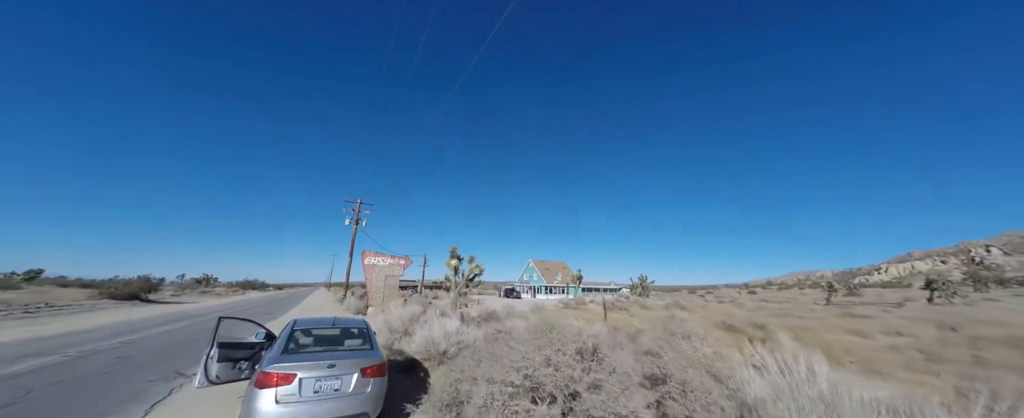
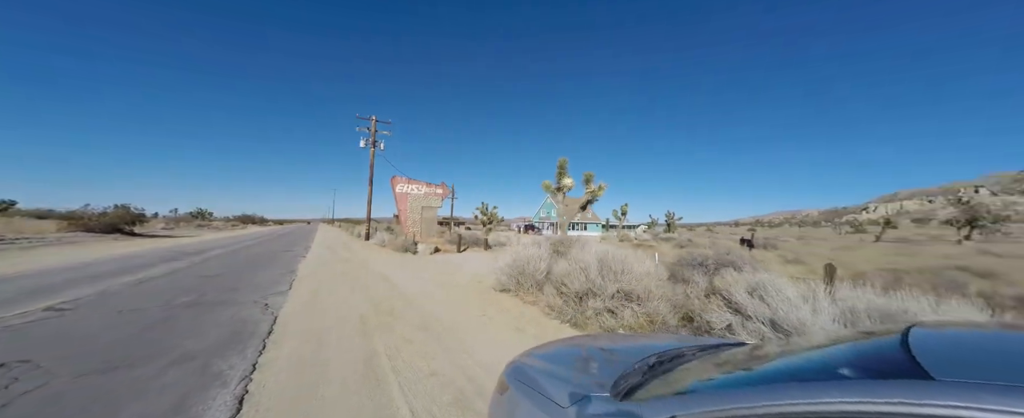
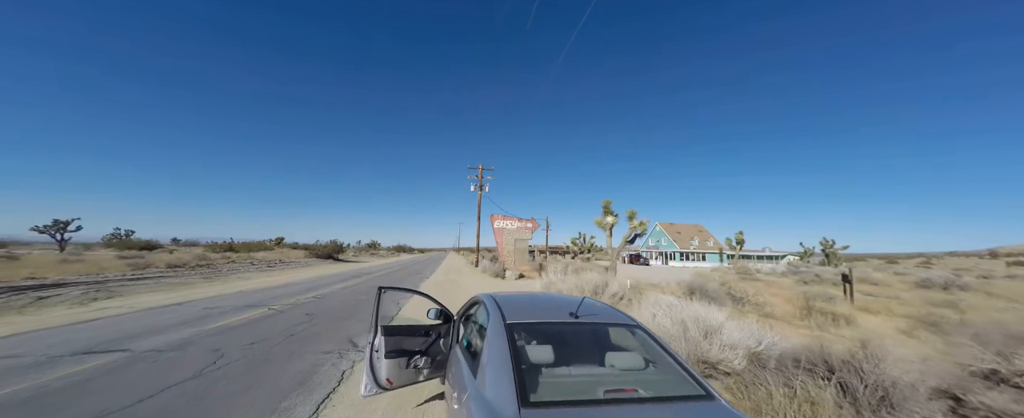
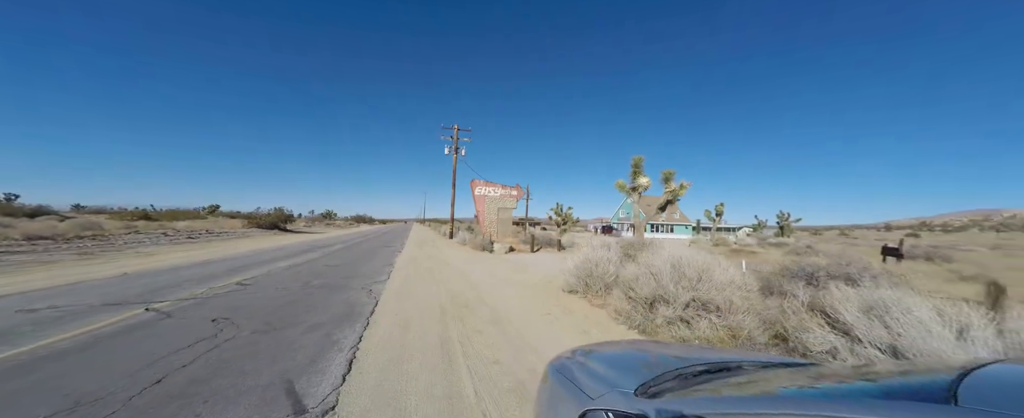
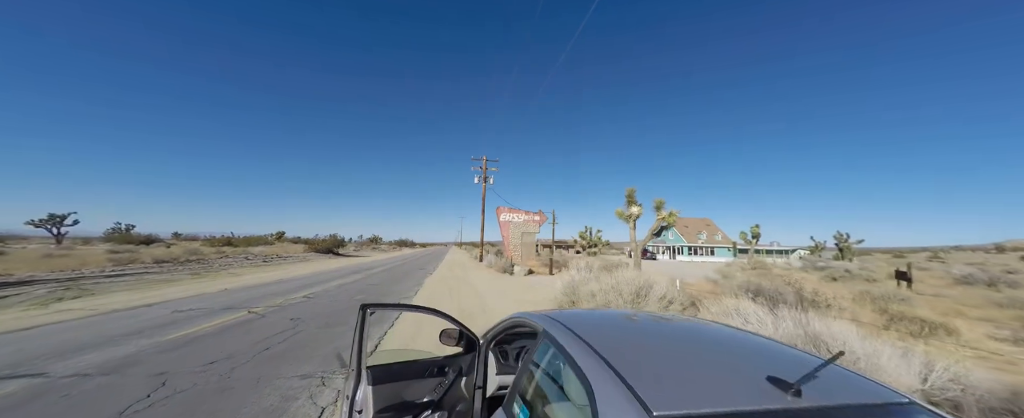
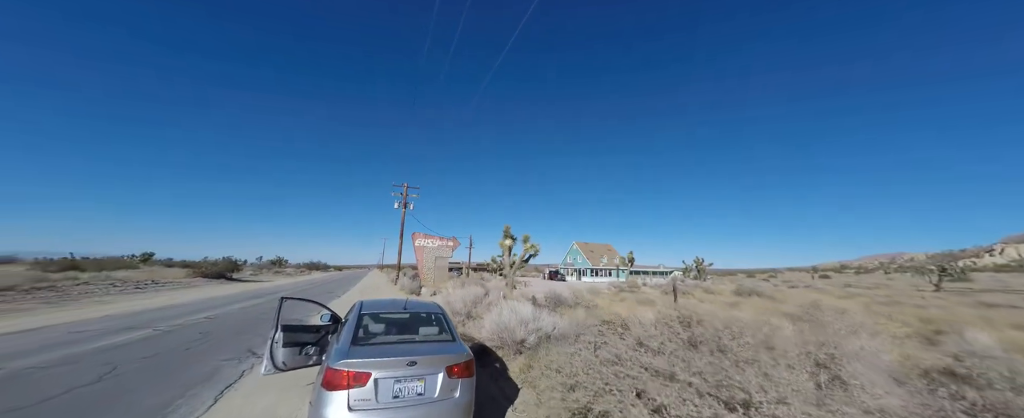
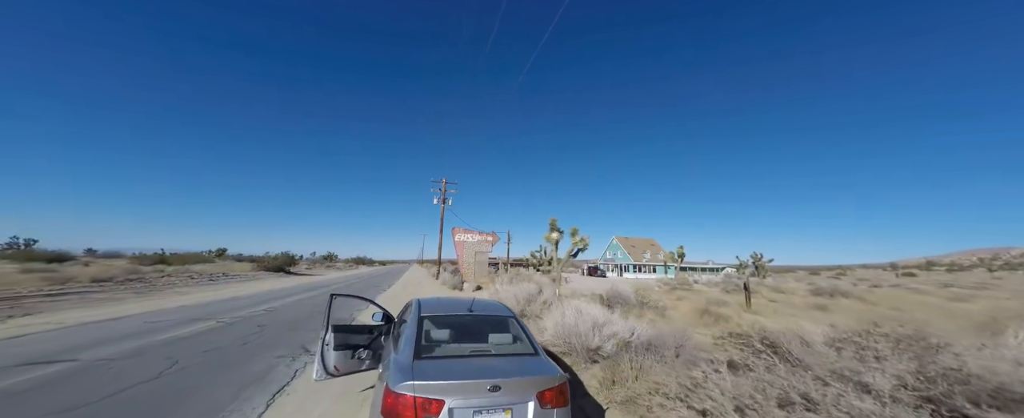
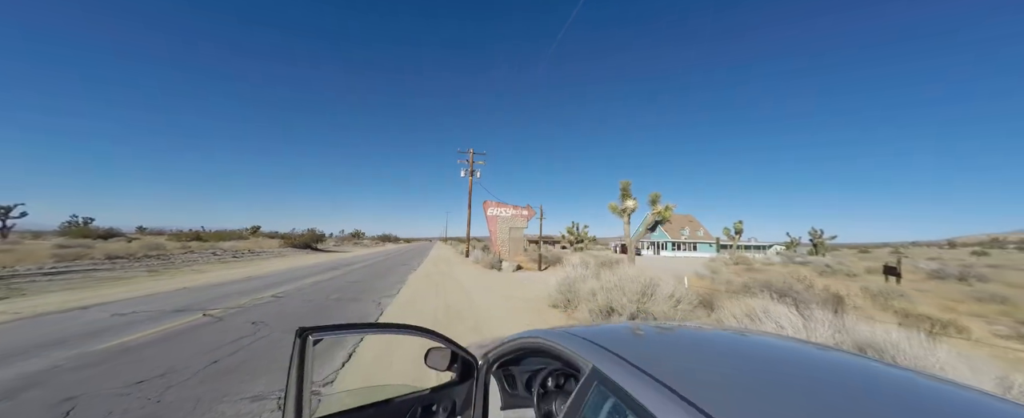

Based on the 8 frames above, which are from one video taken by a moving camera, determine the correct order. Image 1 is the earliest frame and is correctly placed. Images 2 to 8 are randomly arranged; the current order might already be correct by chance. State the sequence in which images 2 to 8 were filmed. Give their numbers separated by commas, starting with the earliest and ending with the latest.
6, 7, 3, 5, 8, 4, 2
